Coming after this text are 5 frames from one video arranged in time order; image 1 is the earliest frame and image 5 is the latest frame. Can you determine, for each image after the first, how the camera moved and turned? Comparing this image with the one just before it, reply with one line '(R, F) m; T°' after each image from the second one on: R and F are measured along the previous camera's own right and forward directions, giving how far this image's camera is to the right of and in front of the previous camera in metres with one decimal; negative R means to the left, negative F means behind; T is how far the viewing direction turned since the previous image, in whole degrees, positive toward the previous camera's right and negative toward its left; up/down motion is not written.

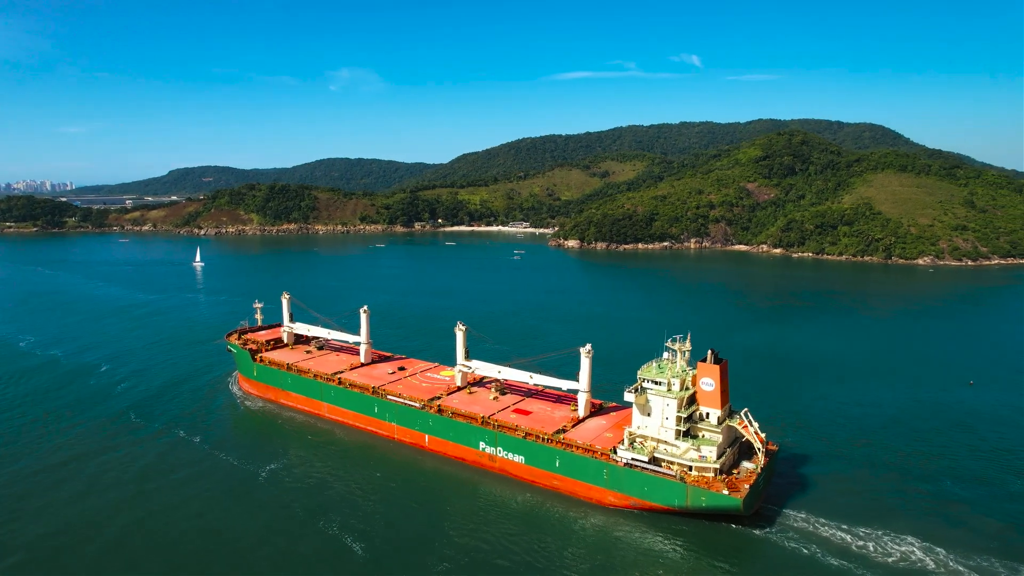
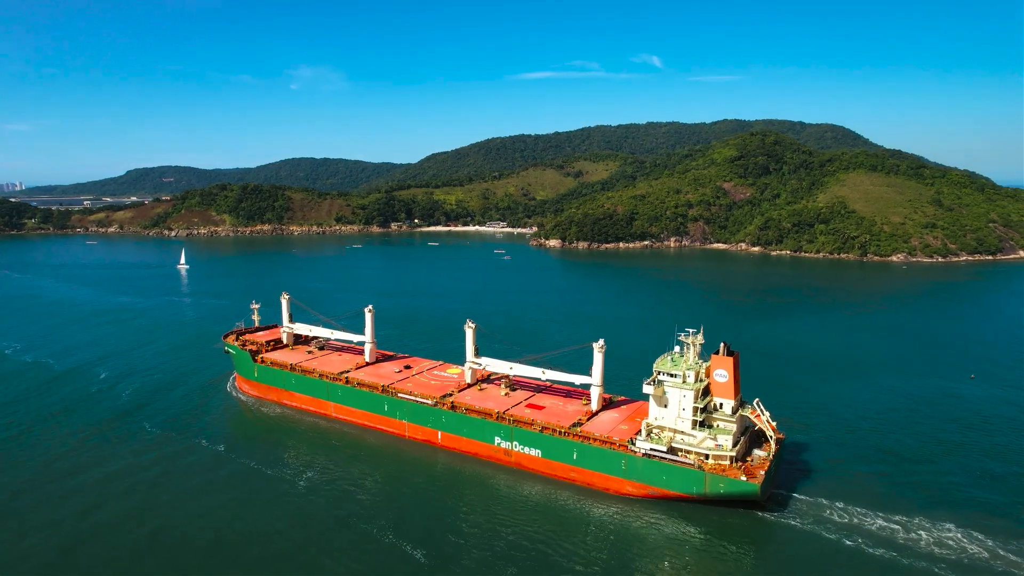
(-1.0, -0.3) m; +2°
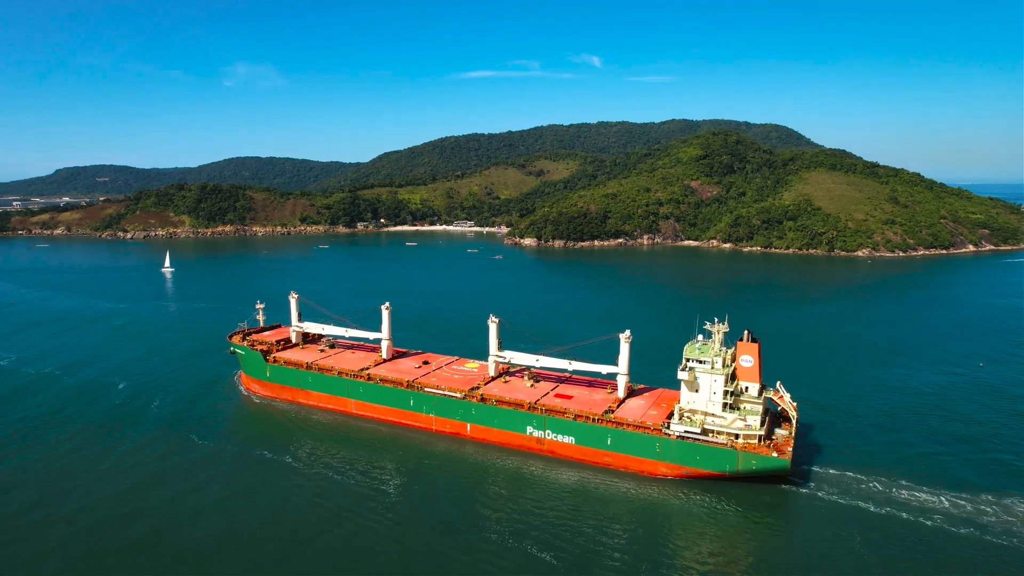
(-1.9, -0.6) m; +4°
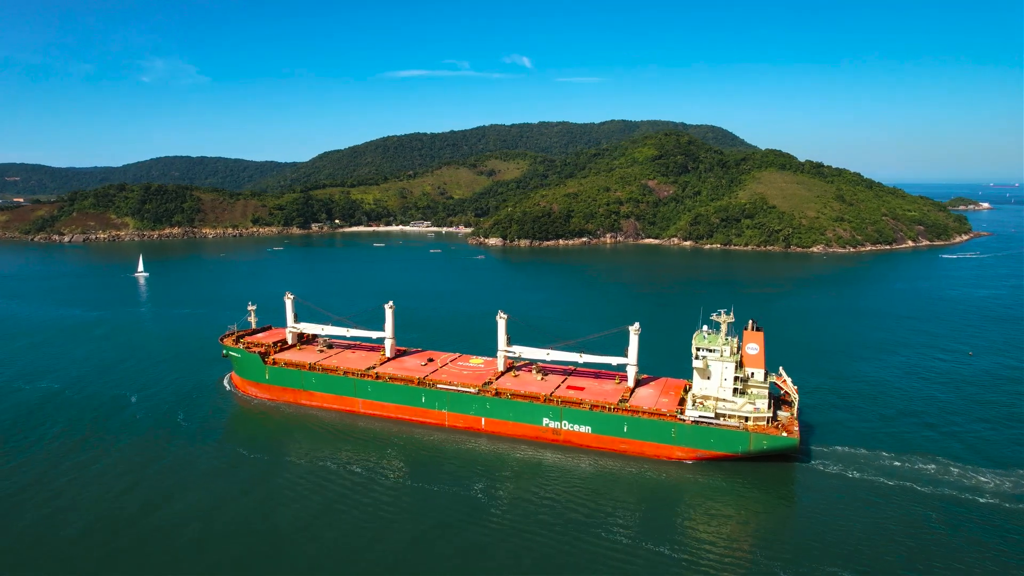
(-1.8, -0.5) m; +5°
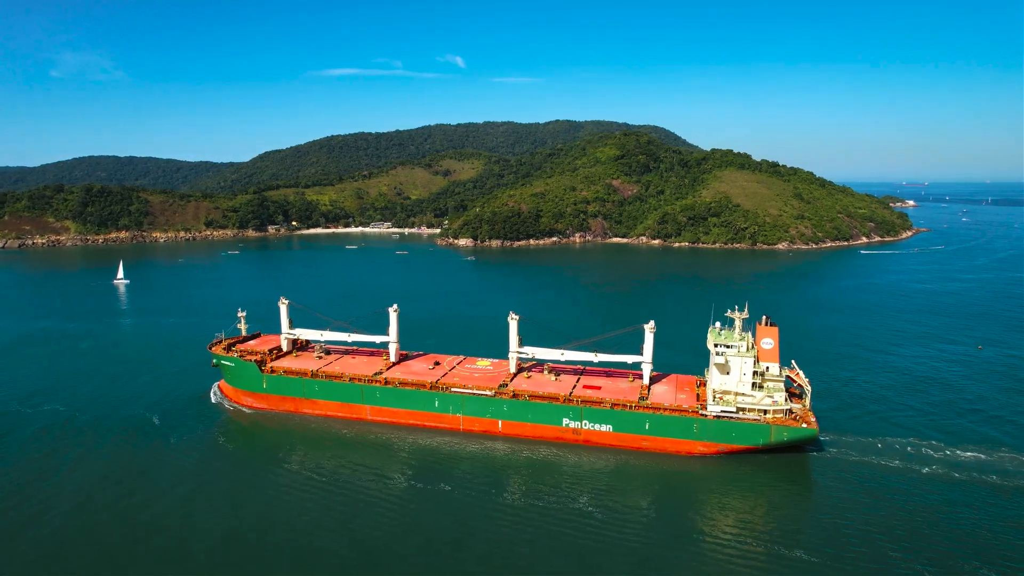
(-1.7, +0.1) m; +4°
